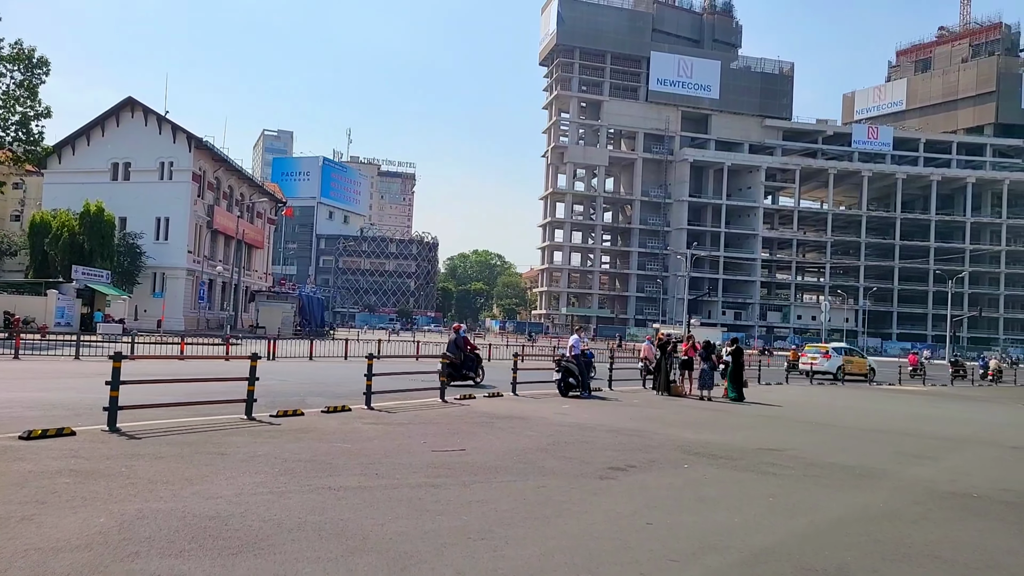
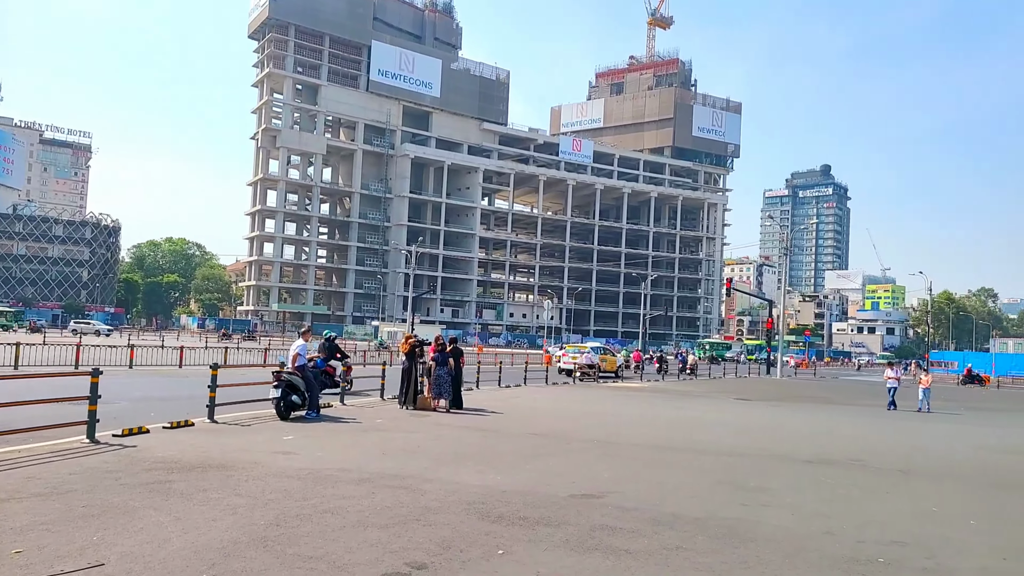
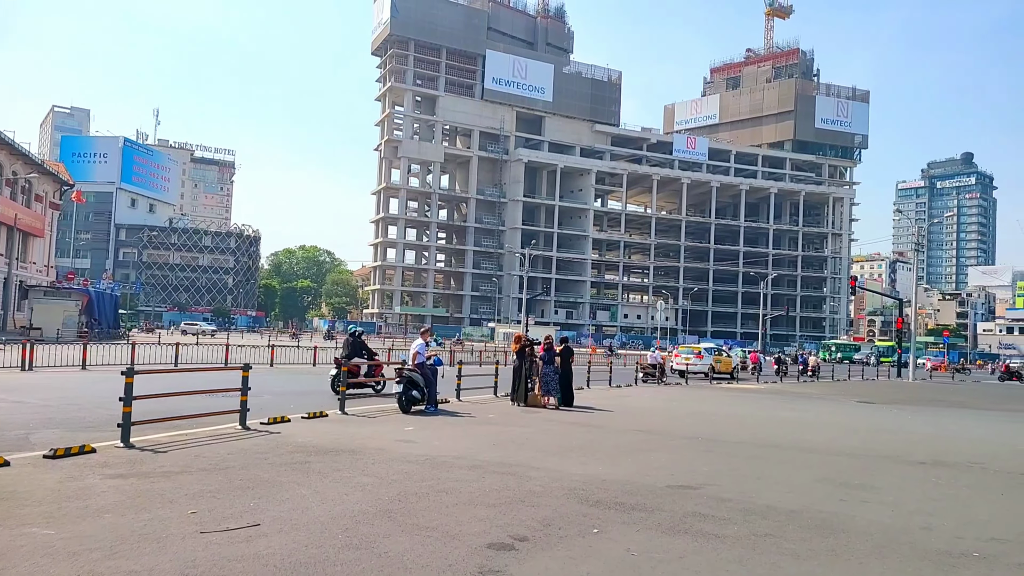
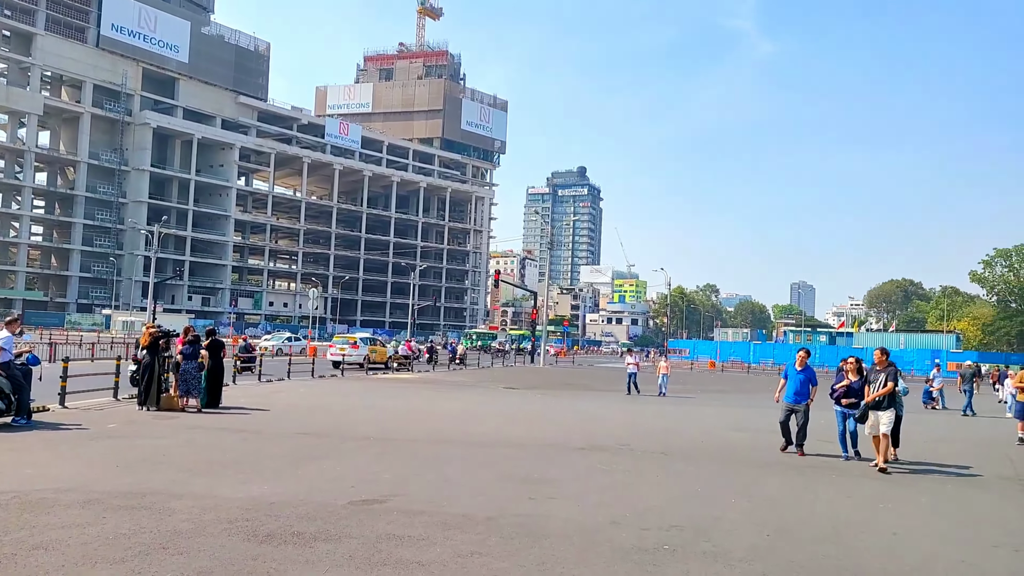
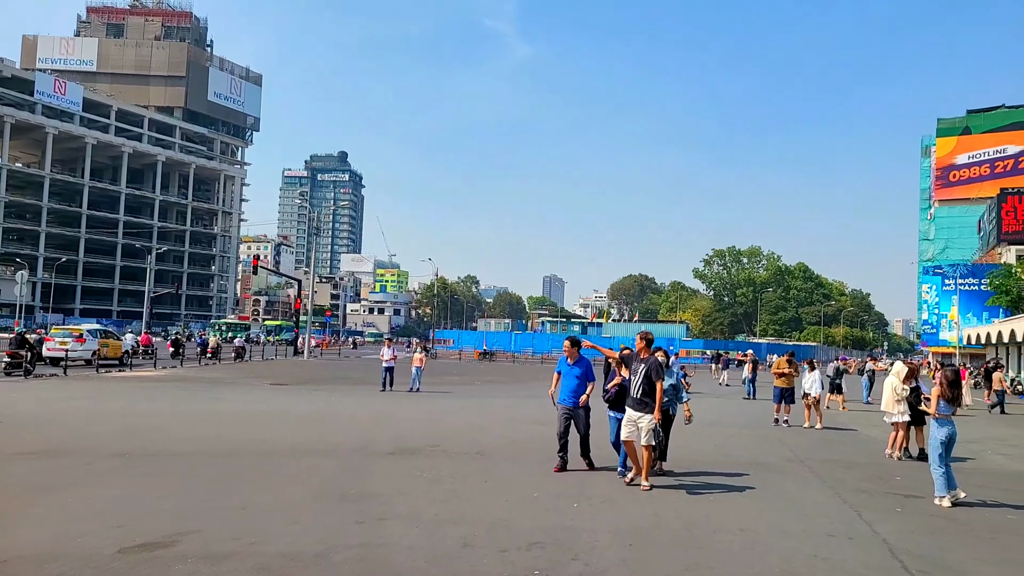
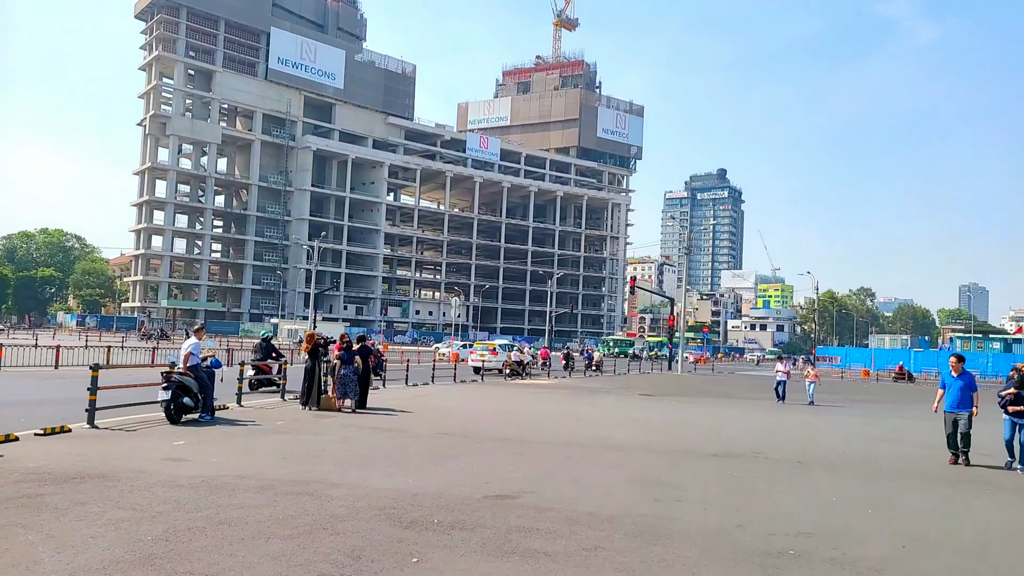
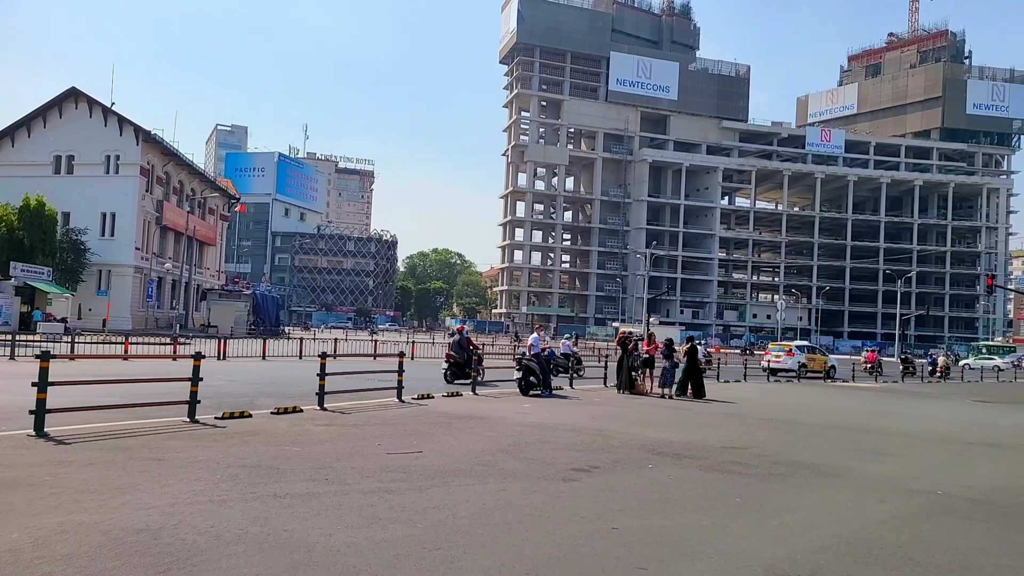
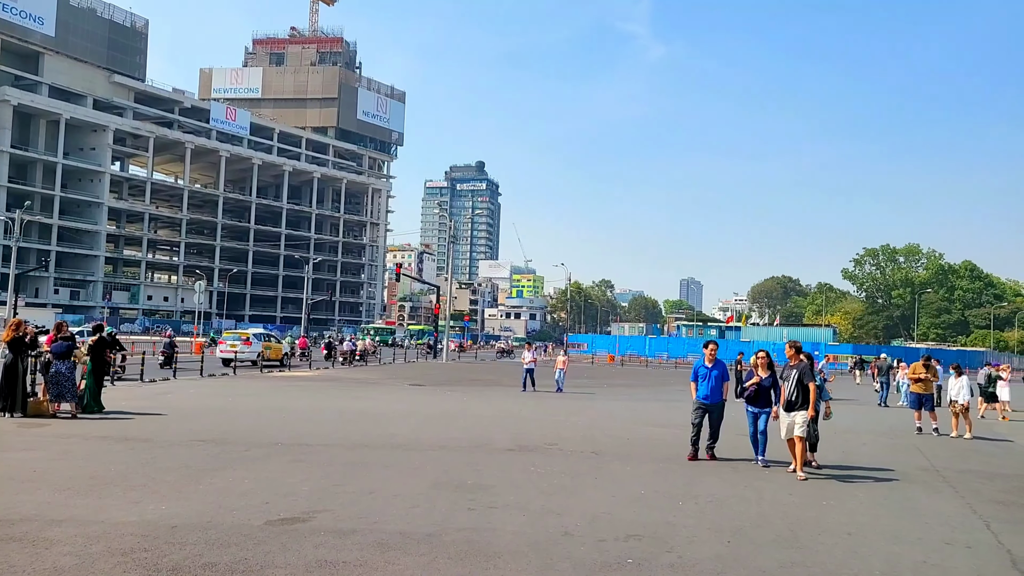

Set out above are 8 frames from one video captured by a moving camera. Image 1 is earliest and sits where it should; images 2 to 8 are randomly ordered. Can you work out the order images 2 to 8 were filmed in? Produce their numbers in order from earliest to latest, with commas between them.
7, 3, 2, 6, 4, 8, 5
